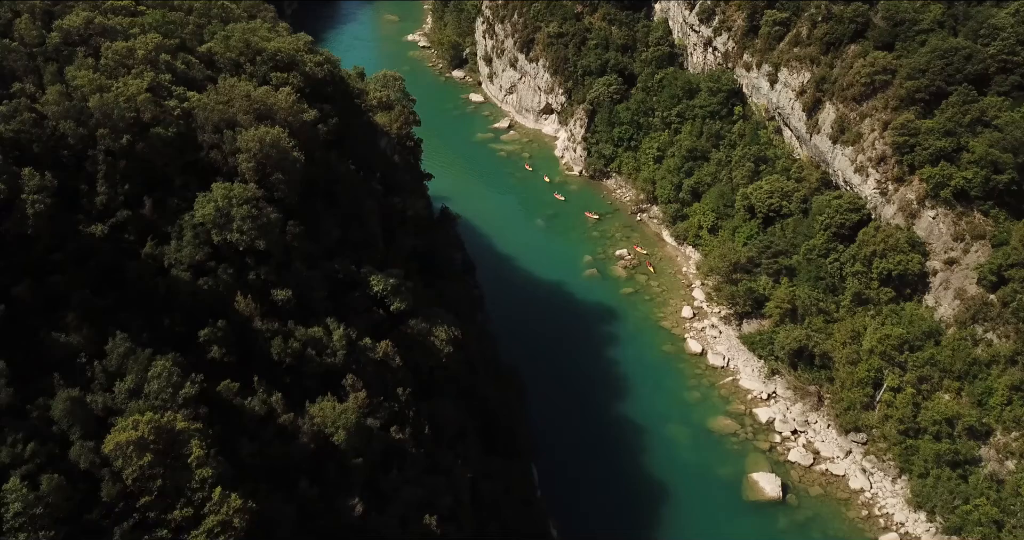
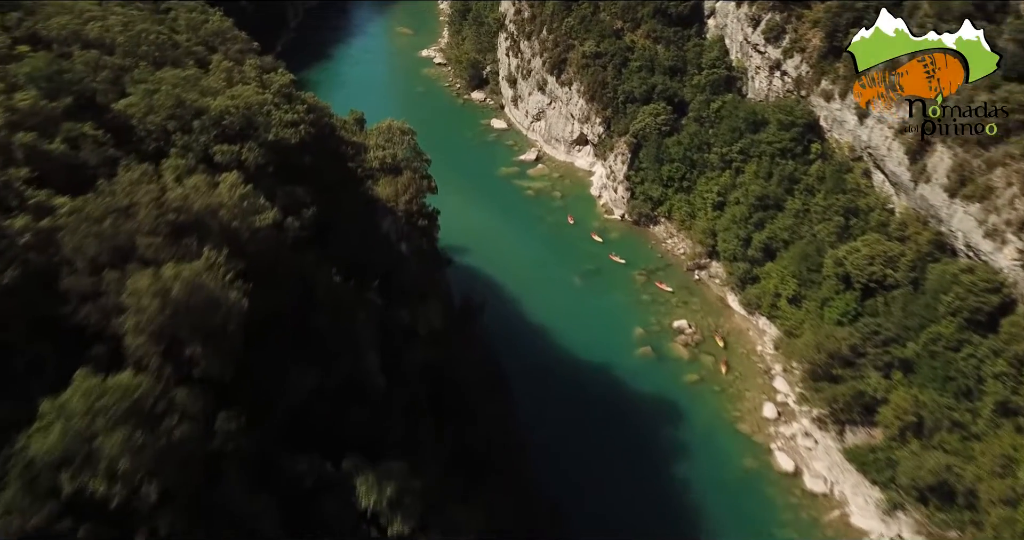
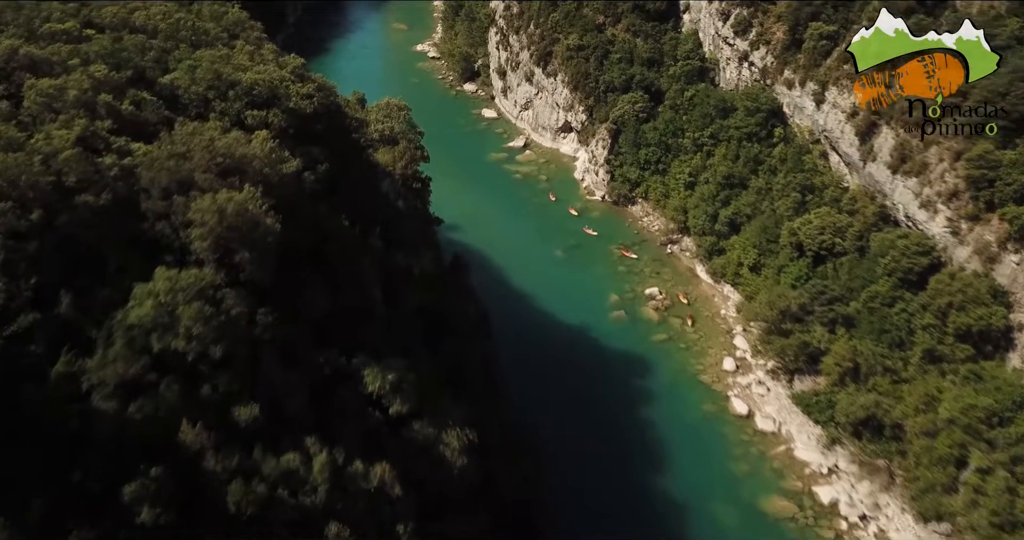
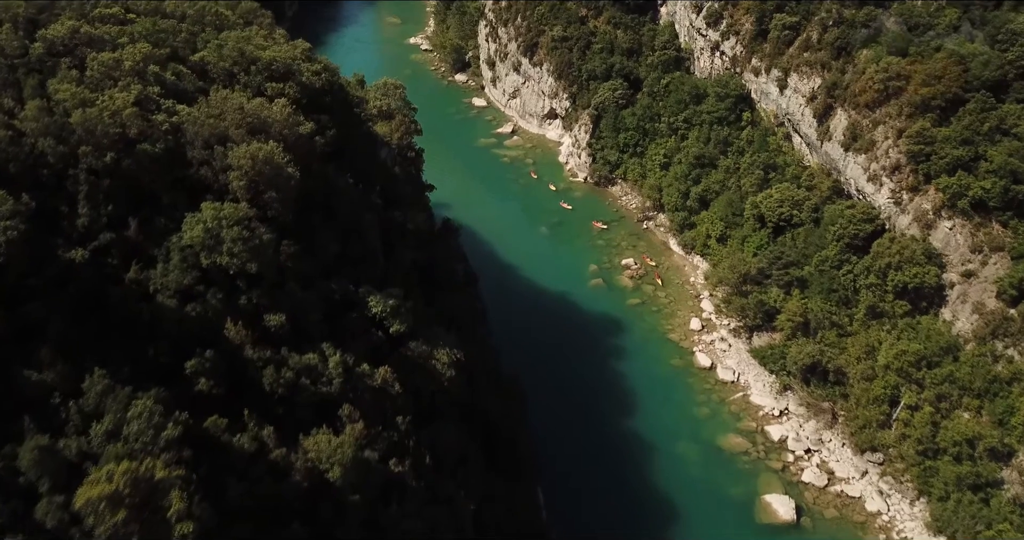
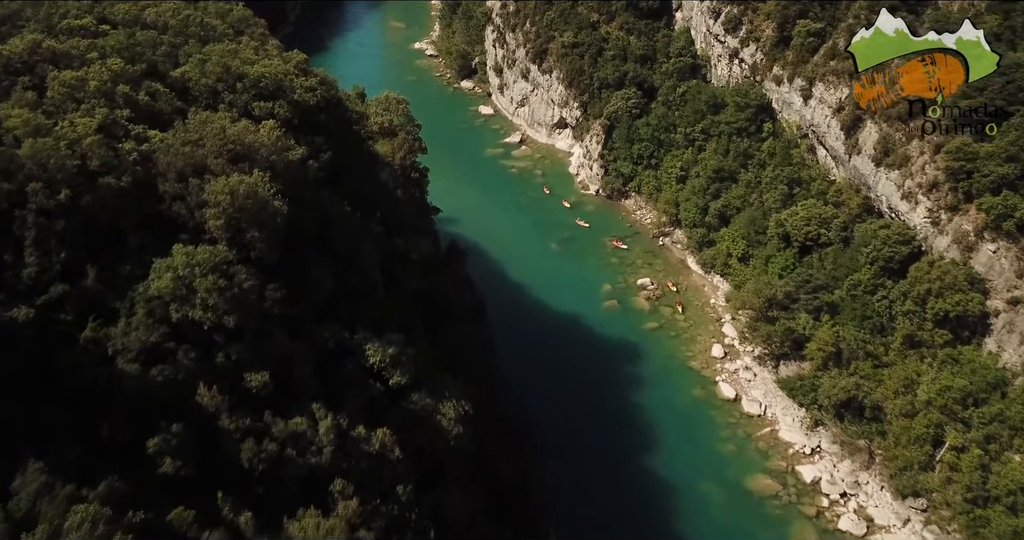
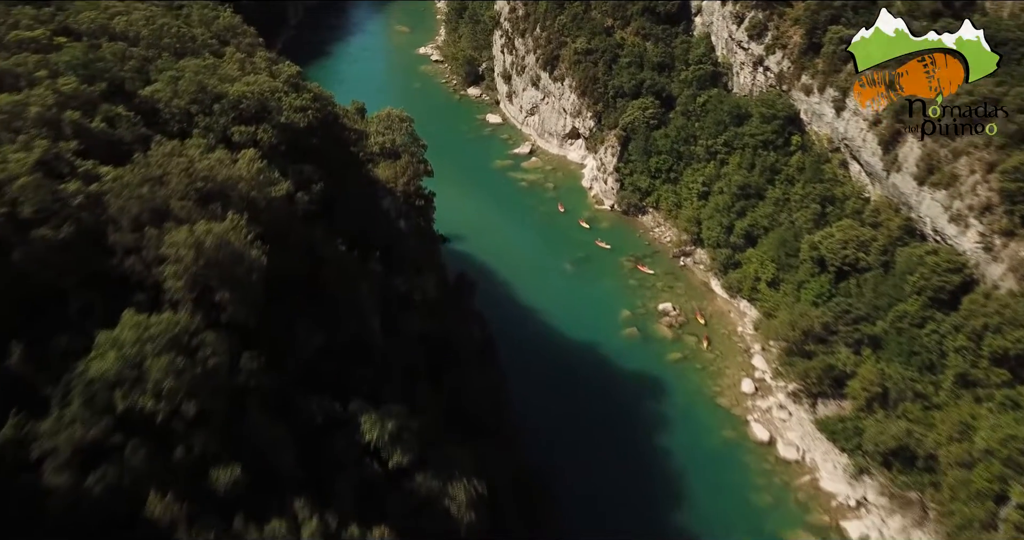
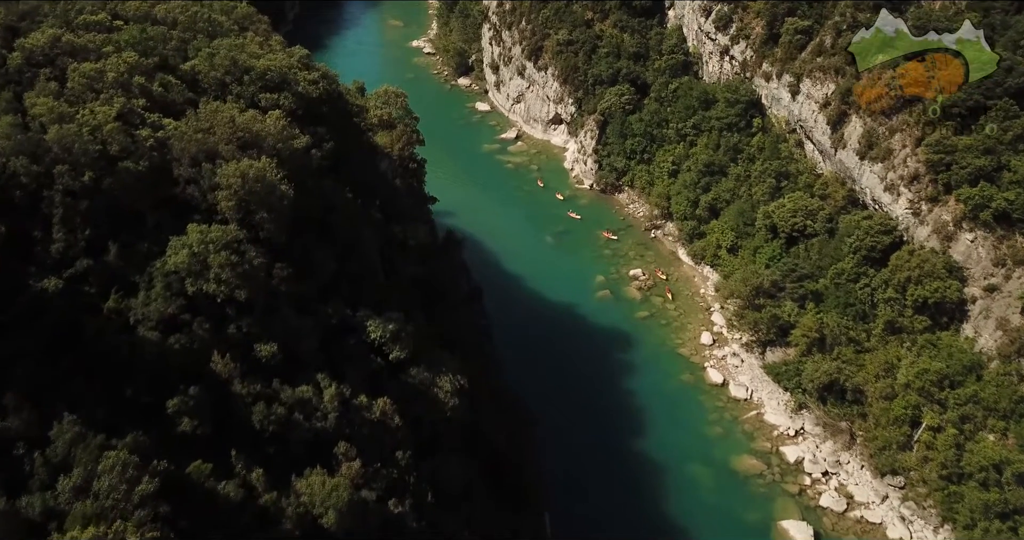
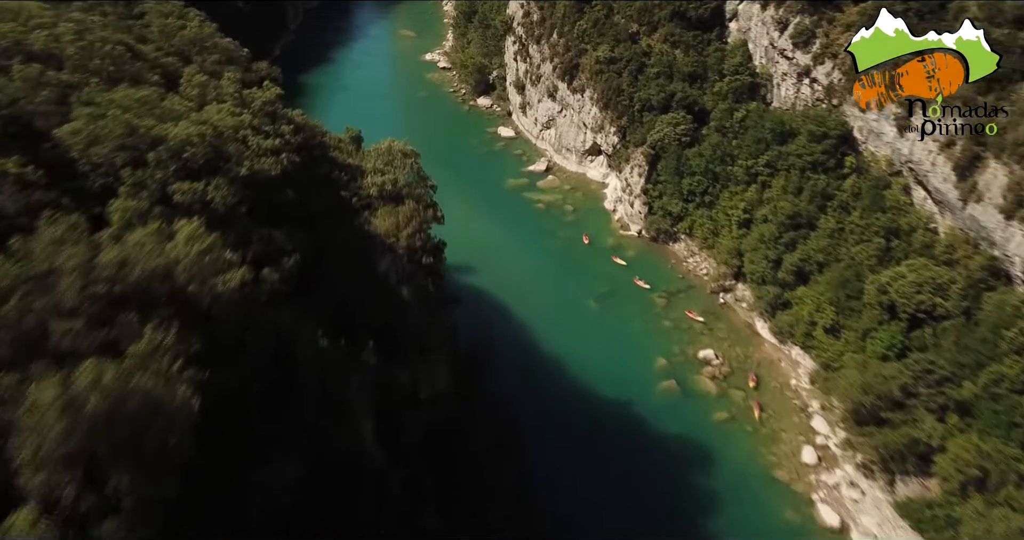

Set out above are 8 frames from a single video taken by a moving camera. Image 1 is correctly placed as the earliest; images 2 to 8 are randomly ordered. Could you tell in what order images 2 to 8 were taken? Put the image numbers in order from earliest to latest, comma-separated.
4, 7, 5, 3, 6, 2, 8
